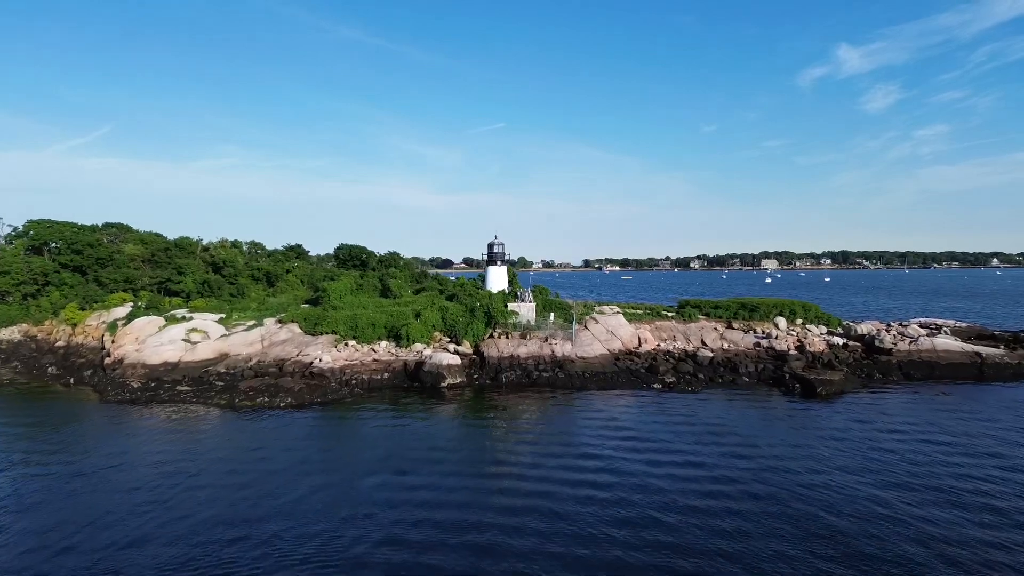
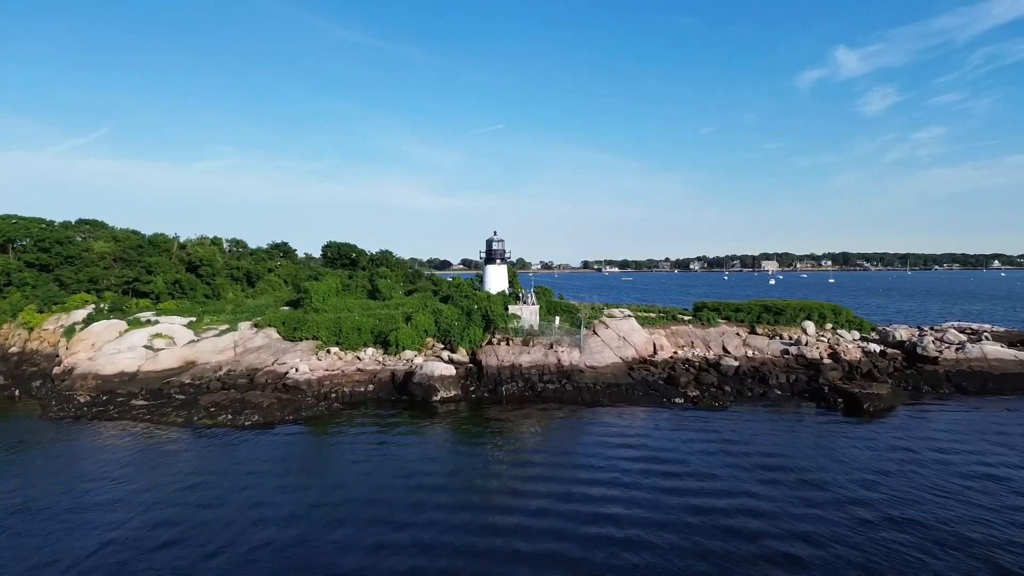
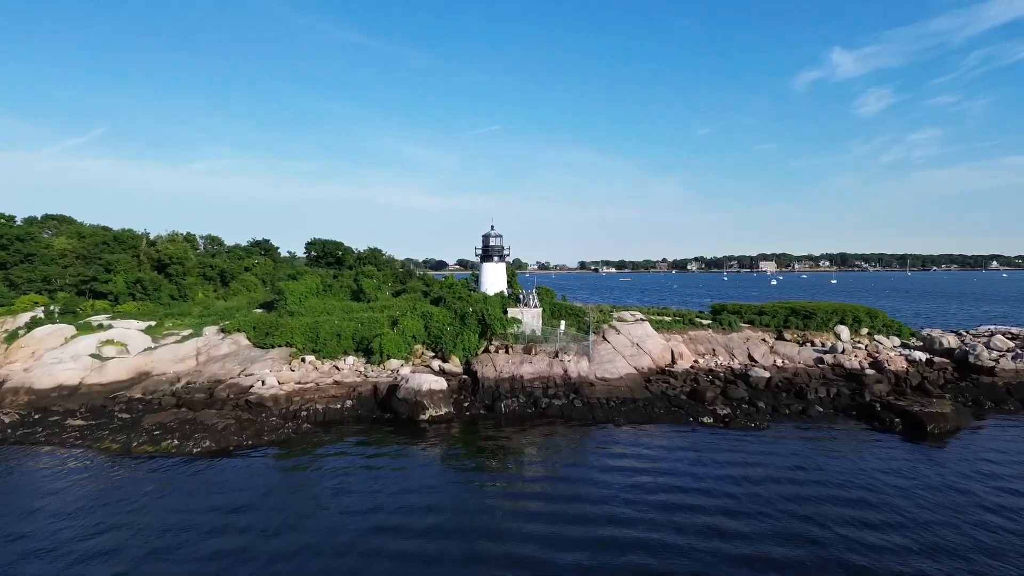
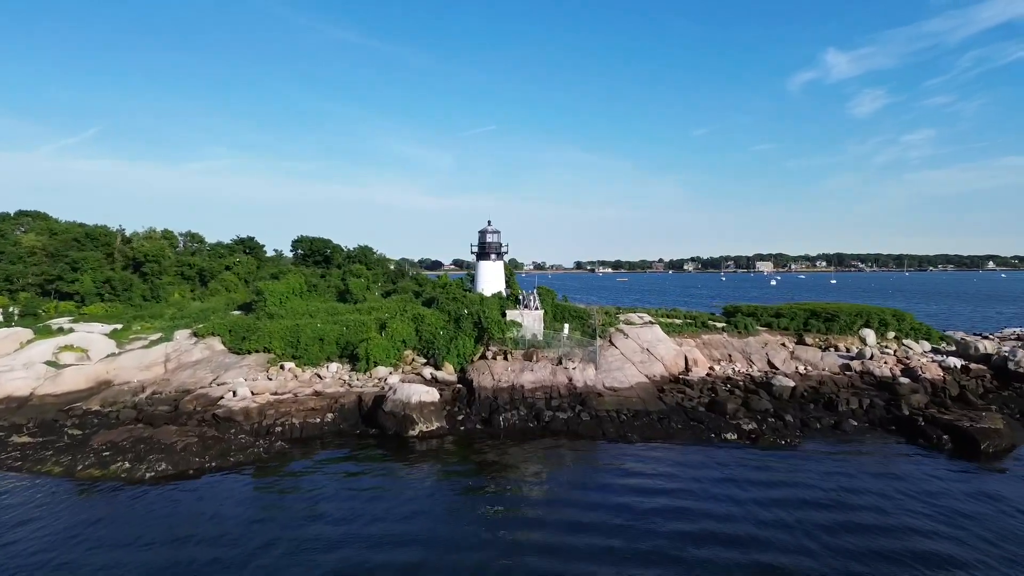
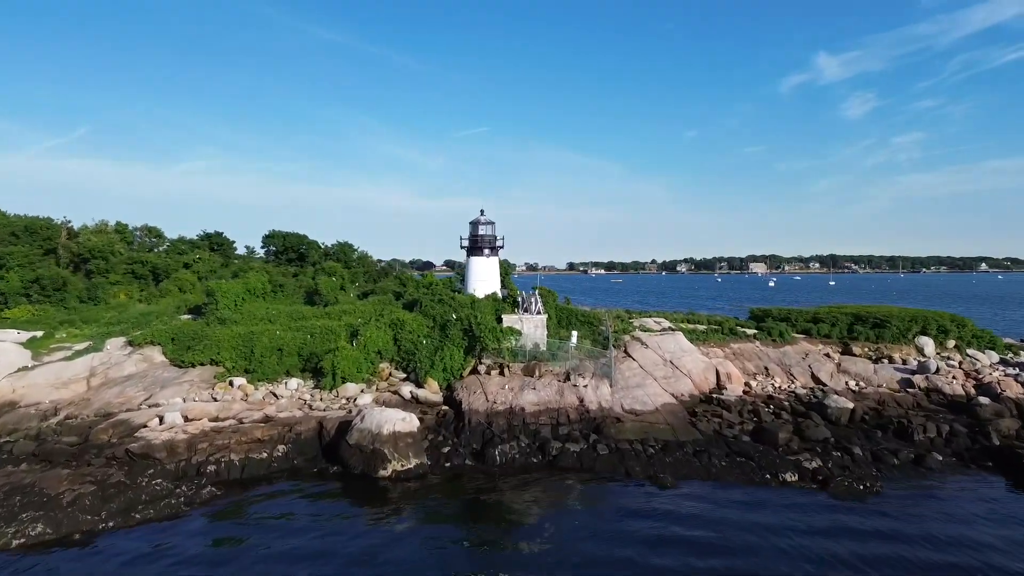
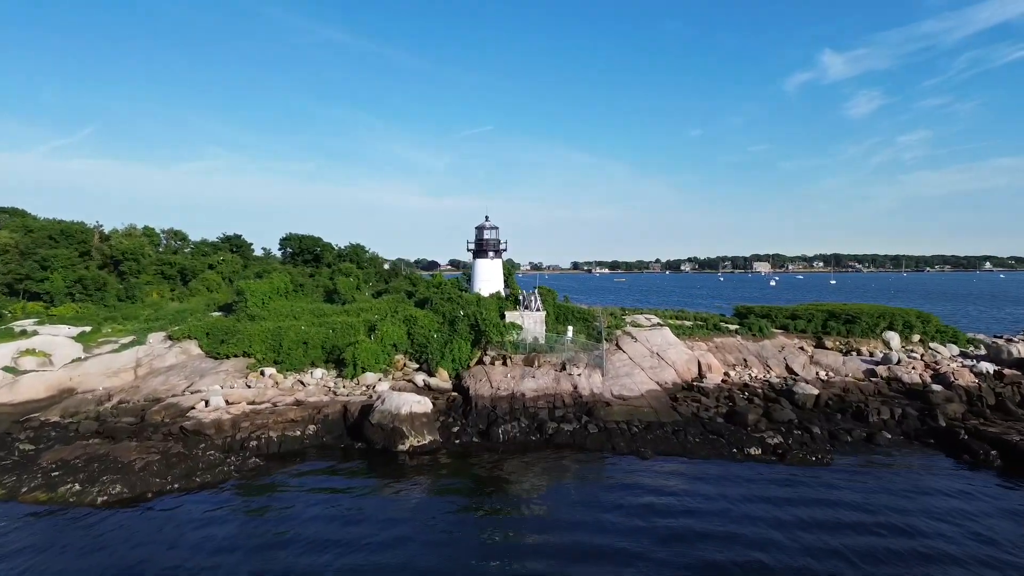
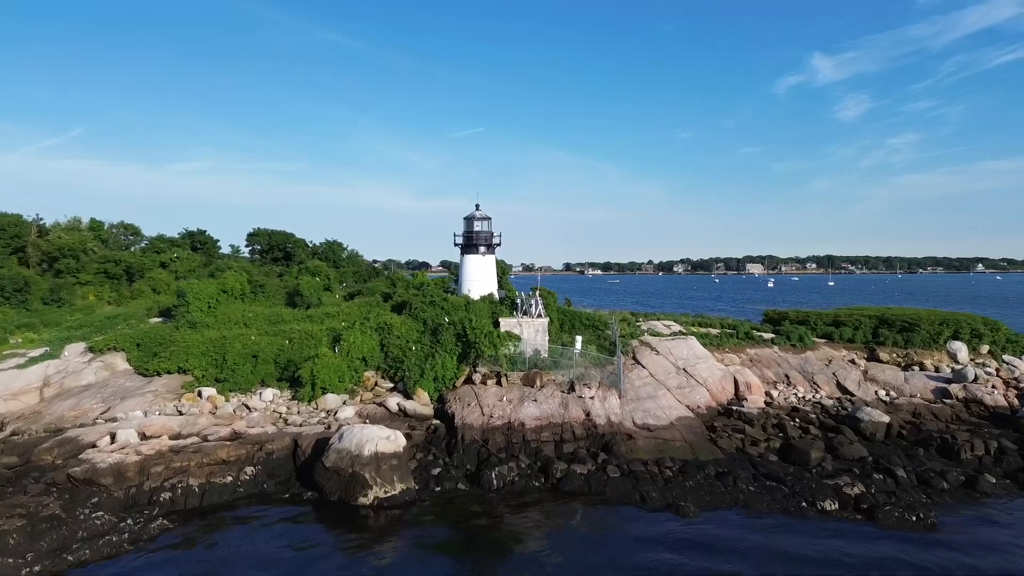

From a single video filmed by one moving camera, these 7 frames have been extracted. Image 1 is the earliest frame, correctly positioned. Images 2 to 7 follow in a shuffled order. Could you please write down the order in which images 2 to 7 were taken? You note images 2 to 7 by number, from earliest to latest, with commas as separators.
2, 3, 4, 6, 5, 7
